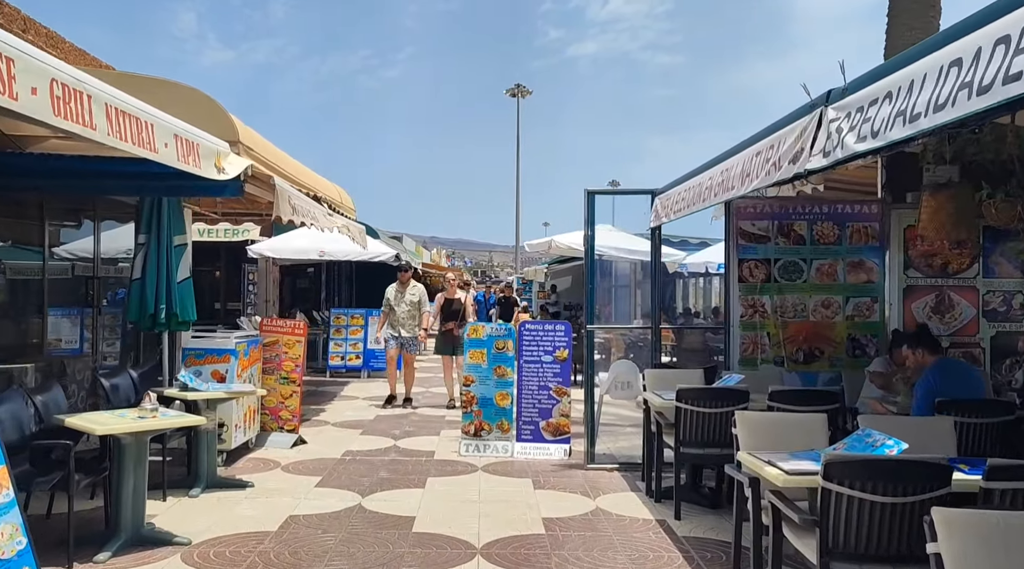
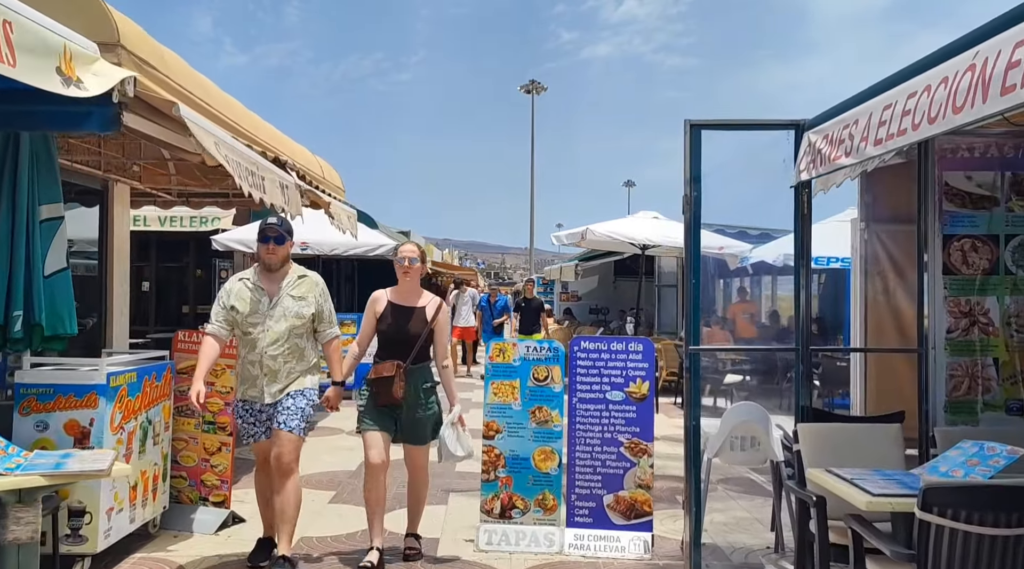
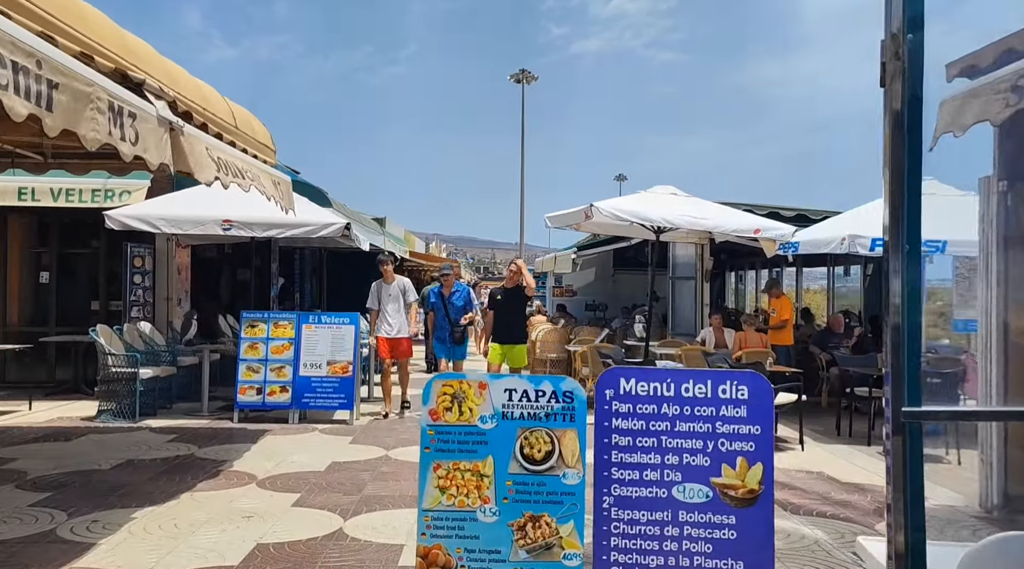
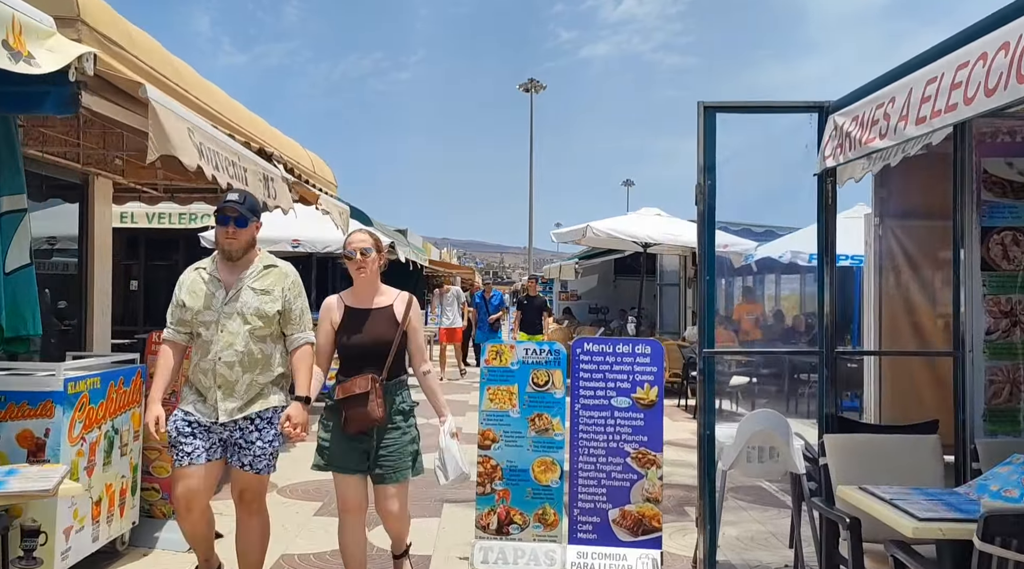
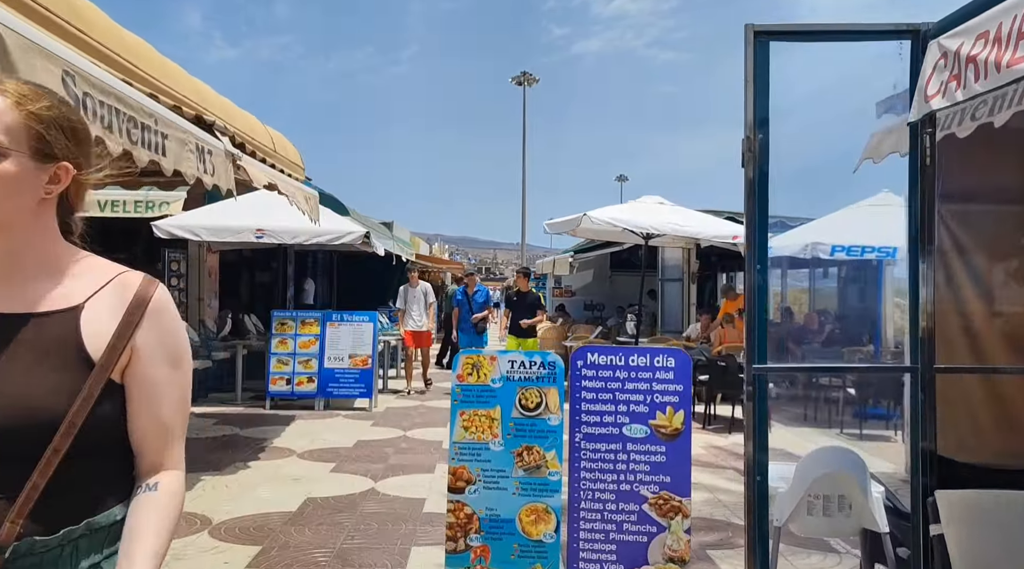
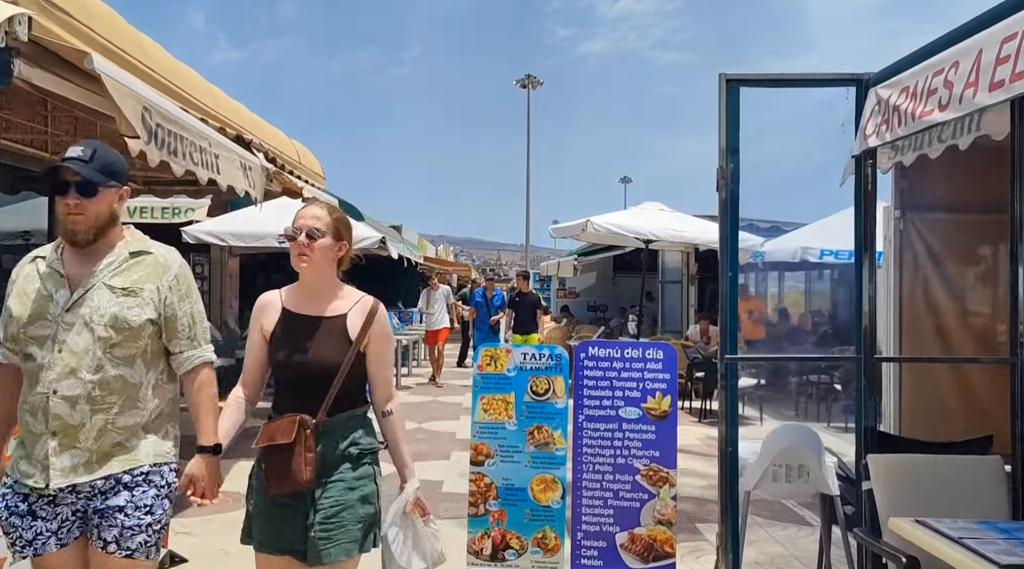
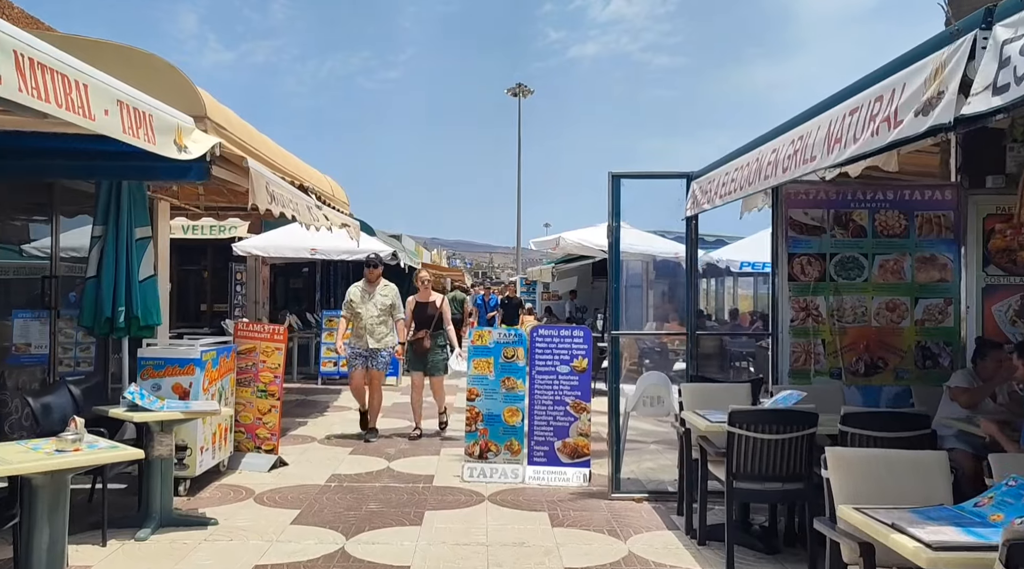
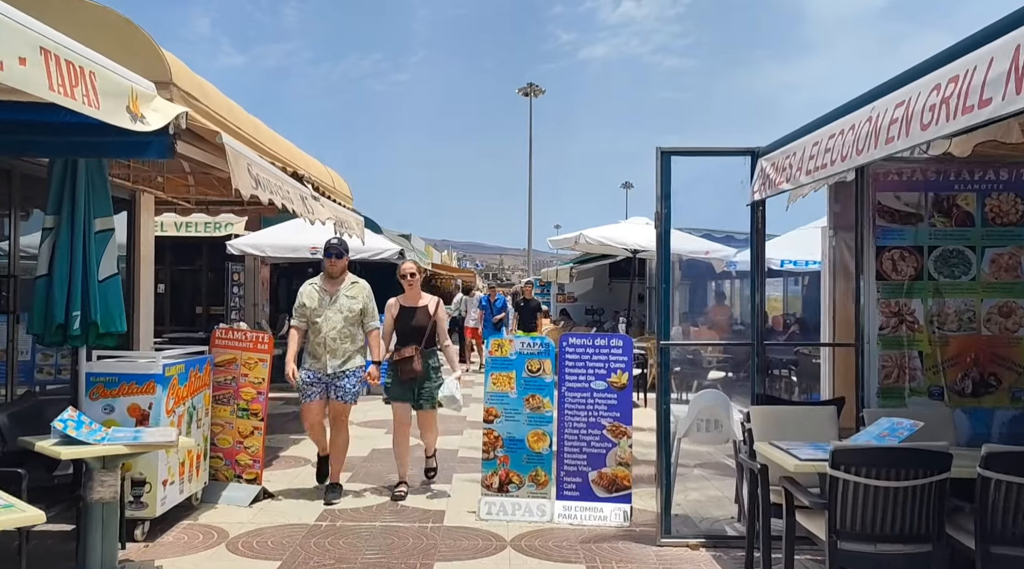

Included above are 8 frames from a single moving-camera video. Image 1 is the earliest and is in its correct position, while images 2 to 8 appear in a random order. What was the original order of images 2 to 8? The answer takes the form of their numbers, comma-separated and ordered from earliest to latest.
7, 8, 2, 4, 6, 5, 3
